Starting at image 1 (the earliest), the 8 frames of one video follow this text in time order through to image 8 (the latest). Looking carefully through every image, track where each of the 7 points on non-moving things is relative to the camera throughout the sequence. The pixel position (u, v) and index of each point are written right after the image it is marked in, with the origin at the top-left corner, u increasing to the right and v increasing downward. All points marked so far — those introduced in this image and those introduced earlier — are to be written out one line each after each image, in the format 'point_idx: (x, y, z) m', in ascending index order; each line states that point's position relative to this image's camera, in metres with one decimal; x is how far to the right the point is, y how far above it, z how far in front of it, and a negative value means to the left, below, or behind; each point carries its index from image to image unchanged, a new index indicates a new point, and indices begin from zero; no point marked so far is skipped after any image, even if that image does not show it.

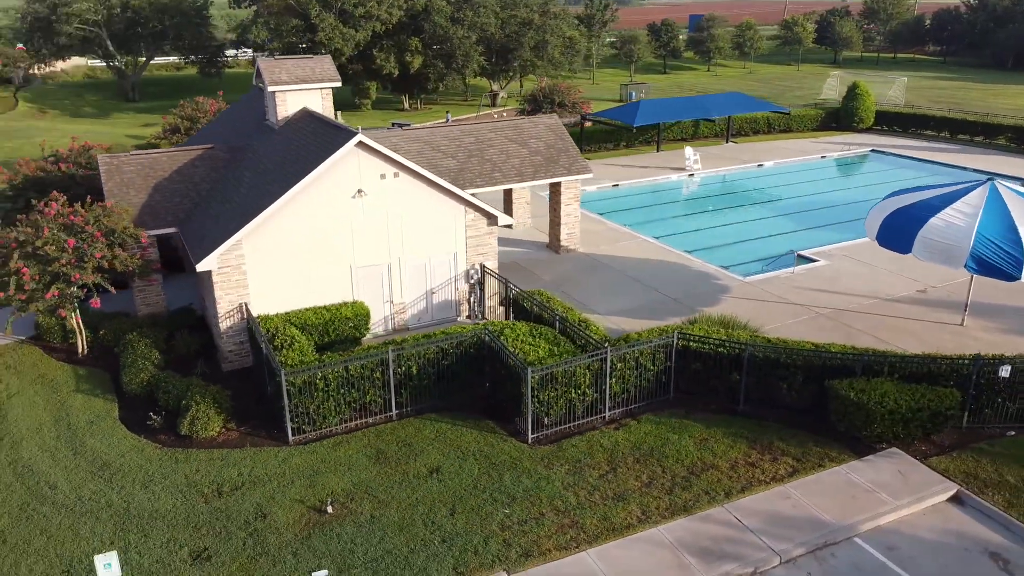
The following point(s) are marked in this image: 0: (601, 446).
0: (+1.4, -2.6, +13.1) m
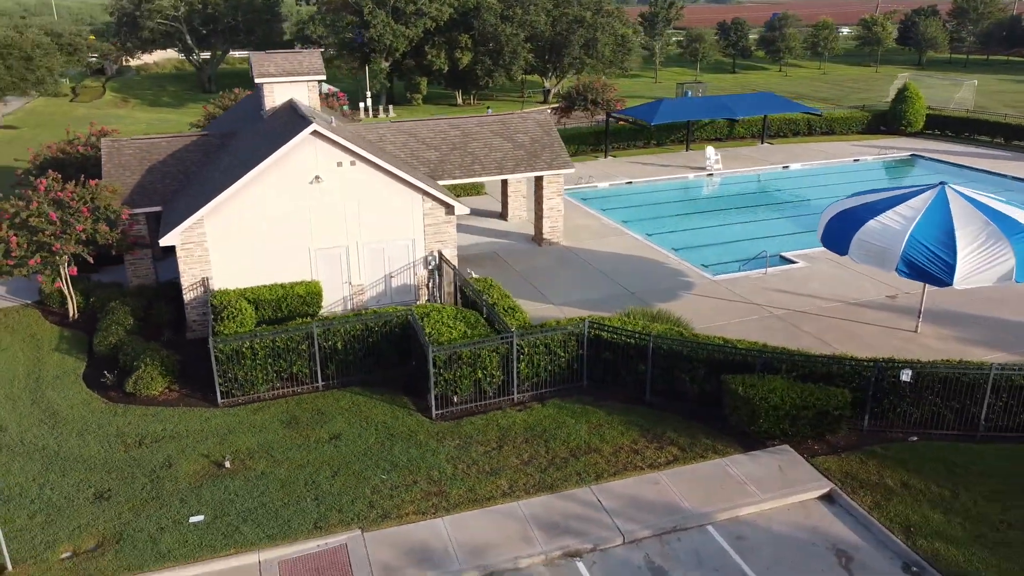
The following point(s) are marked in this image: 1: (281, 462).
0: (-0.3, -2.3, +13.8) m
1: (-3.6, -2.7, +12.7) m
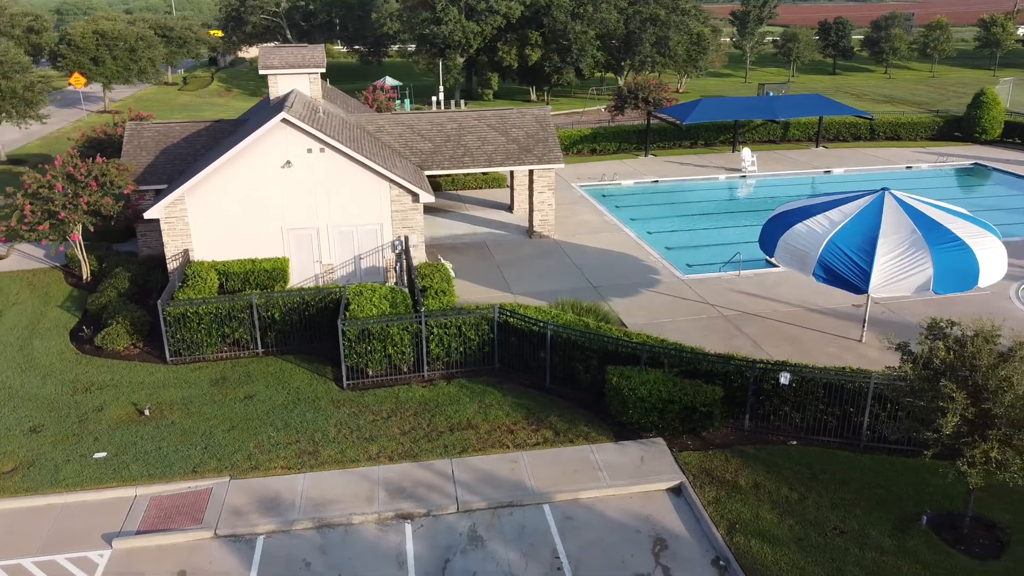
0: (-2.1, -2.0, +14.7) m
1: (-5.6, -2.2, +14.1) m
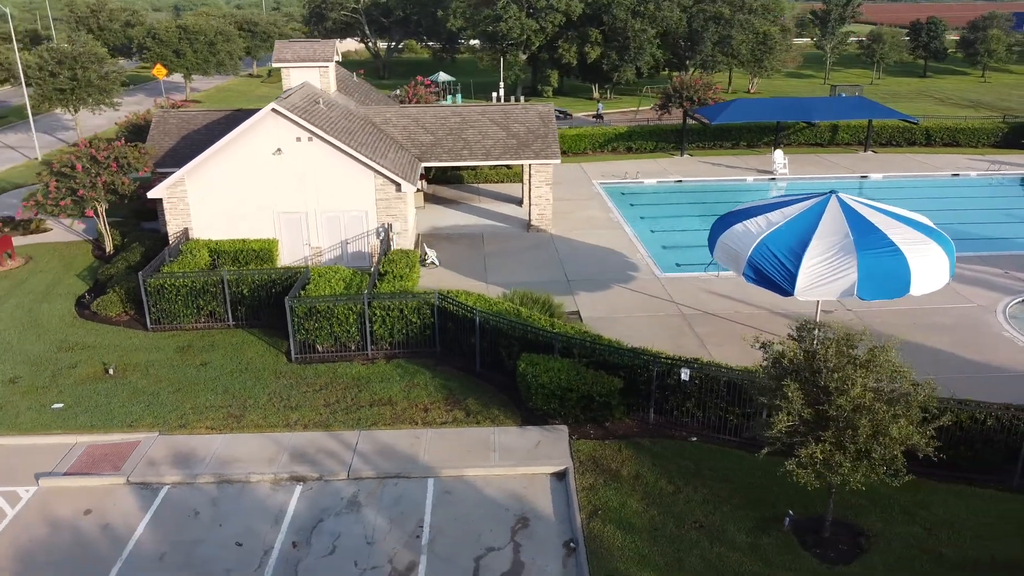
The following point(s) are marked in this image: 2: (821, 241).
0: (-3.4, -1.6, +15.6) m
1: (-7.0, -1.7, +15.5) m
2: (+5.4, +0.8, +14.2) m
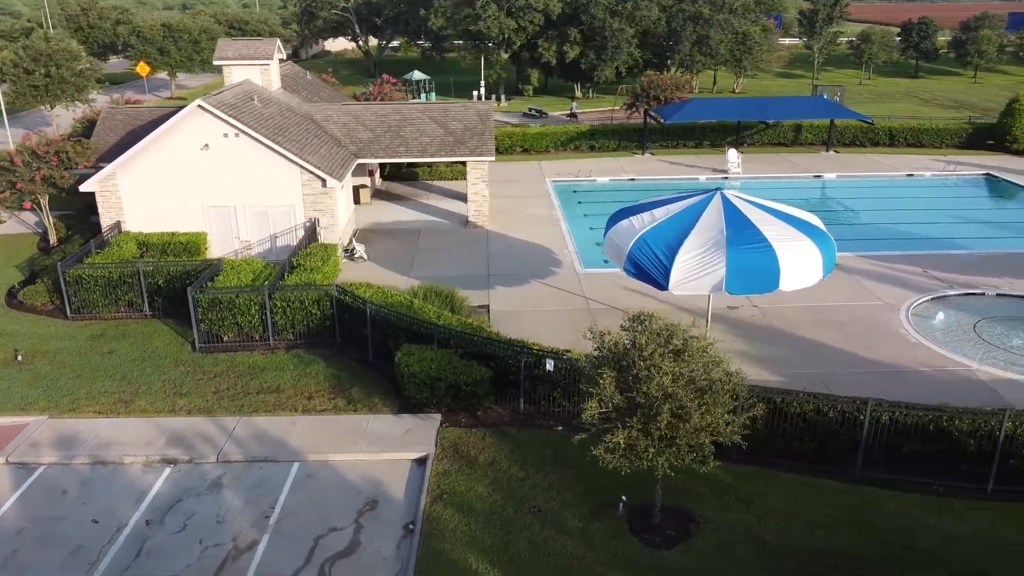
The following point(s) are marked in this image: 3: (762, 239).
0: (-5.5, -1.5, +16.1) m
1: (-9.1, -1.5, +16.0) m
2: (+3.3, +0.9, +14.5) m
3: (+4.4, +0.9, +14.2) m
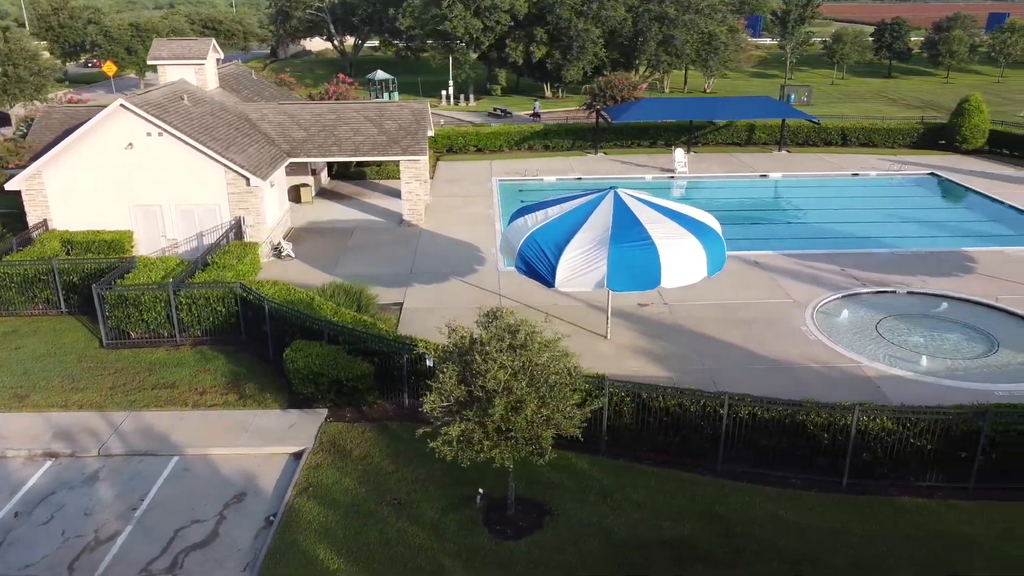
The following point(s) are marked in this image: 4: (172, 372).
0: (-7.5, -1.4, +16.3) m
1: (-11.1, -1.4, +16.2) m
2: (+1.3, +1.0, +14.7) m
3: (+2.4, +0.9, +14.4) m
4: (-6.6, -1.6, +15.6) m
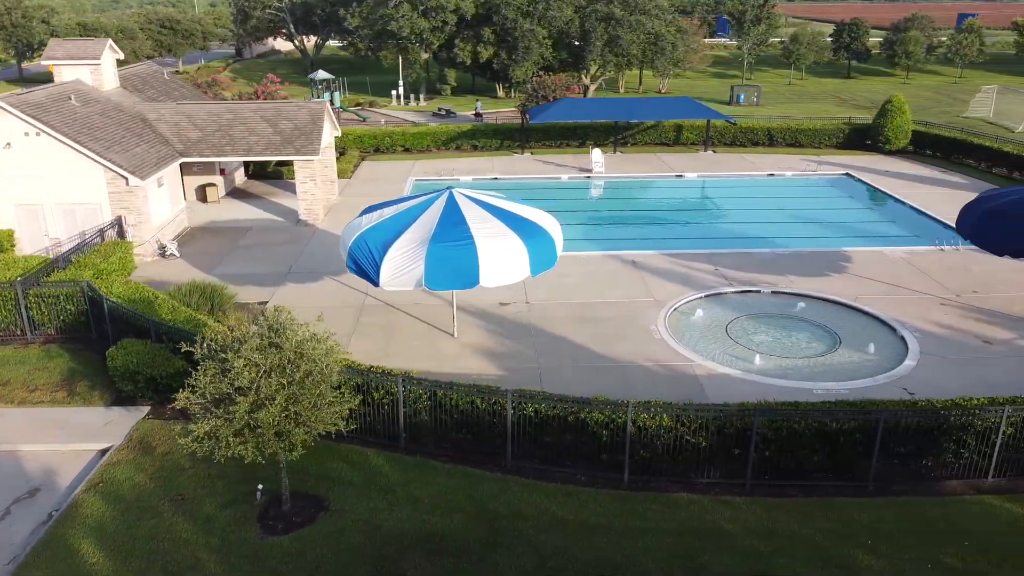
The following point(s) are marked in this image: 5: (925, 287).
0: (-10.8, -1.4, +16.4) m
1: (-14.3, -1.4, +16.4) m
2: (-1.9, +1.0, +14.9) m
3: (-0.8, +0.9, +14.6) m
4: (-9.8, -1.6, +15.7) m
5: (+10.1, 0.0, +19.8) m
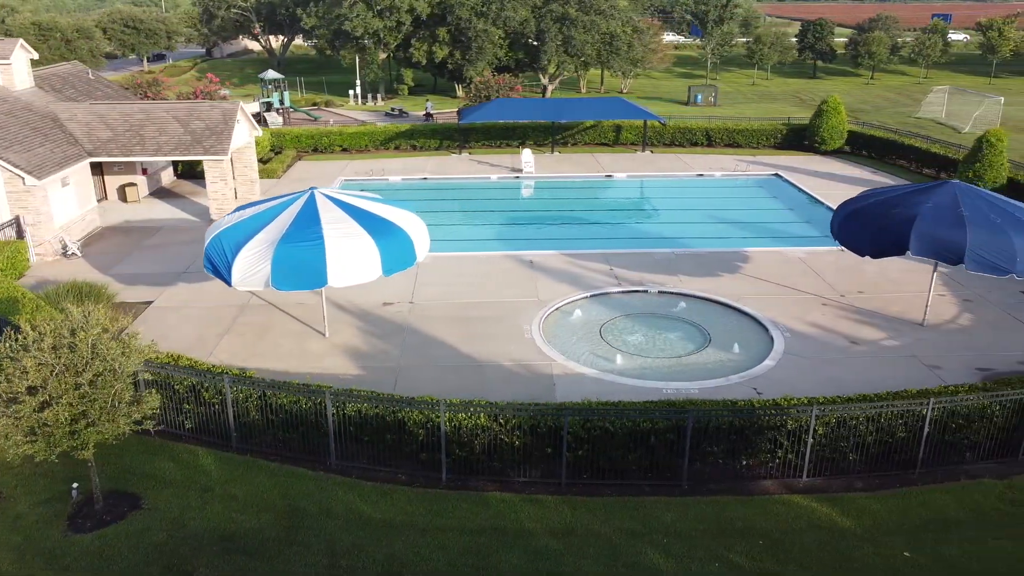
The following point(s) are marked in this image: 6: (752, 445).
0: (-13.5, -1.4, +16.5) m
1: (-17.0, -1.4, +16.5) m
2: (-4.6, +1.0, +15.0) m
3: (-3.5, +0.9, +14.7) m
4: (-12.5, -1.6, +15.8) m
5: (+7.4, 0.0, +19.8) m
6: (+3.6, -2.4, +12.1) m
